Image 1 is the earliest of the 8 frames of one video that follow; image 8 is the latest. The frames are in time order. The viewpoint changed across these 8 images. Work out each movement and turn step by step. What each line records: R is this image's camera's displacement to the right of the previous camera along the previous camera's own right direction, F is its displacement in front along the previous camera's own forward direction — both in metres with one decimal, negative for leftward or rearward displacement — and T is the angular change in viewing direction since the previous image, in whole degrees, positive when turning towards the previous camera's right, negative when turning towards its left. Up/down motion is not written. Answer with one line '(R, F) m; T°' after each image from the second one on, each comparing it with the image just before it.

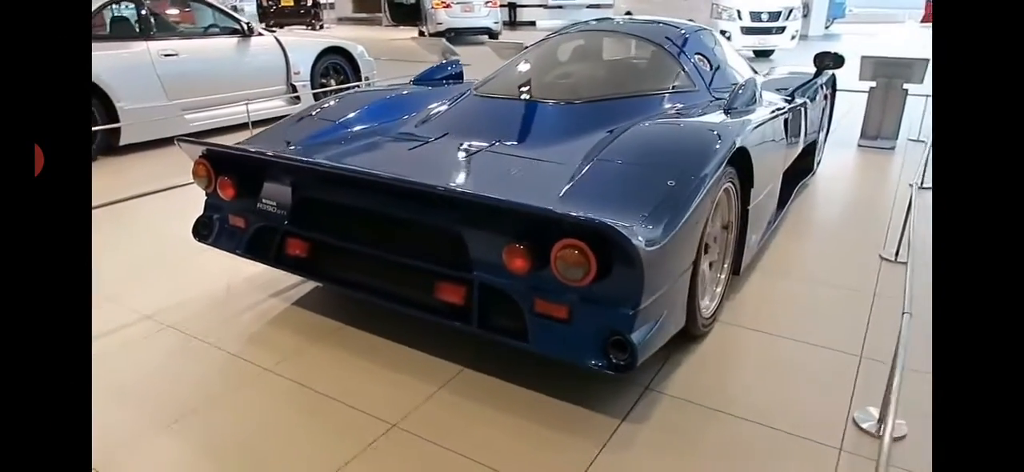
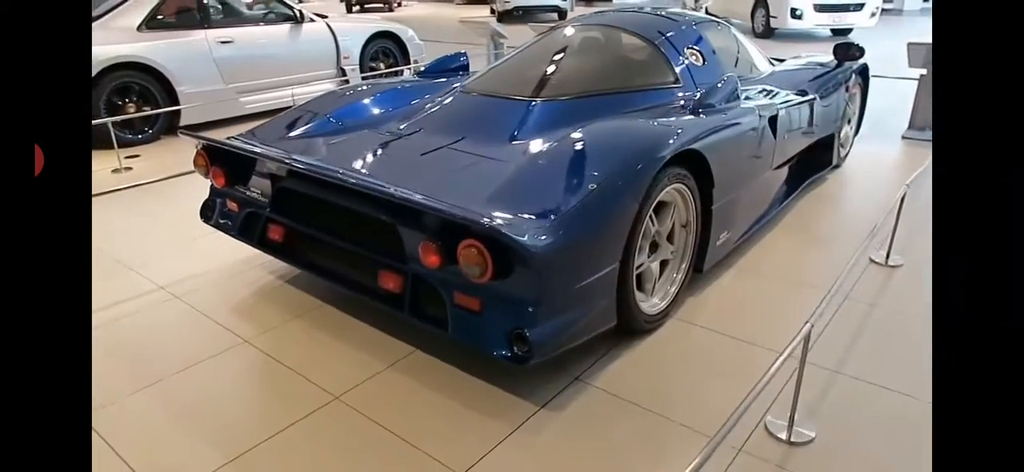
(+0.4, -0.1) m; -7°
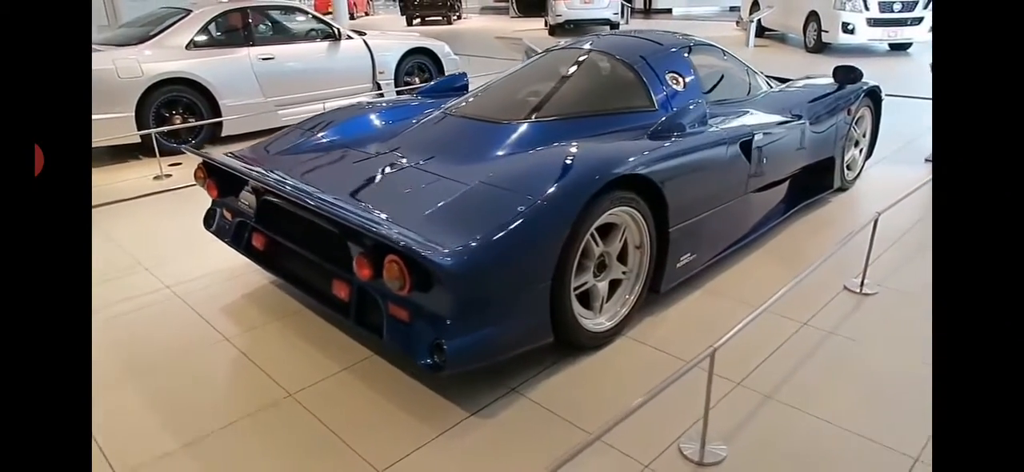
(+0.4, -0.1) m; -6°
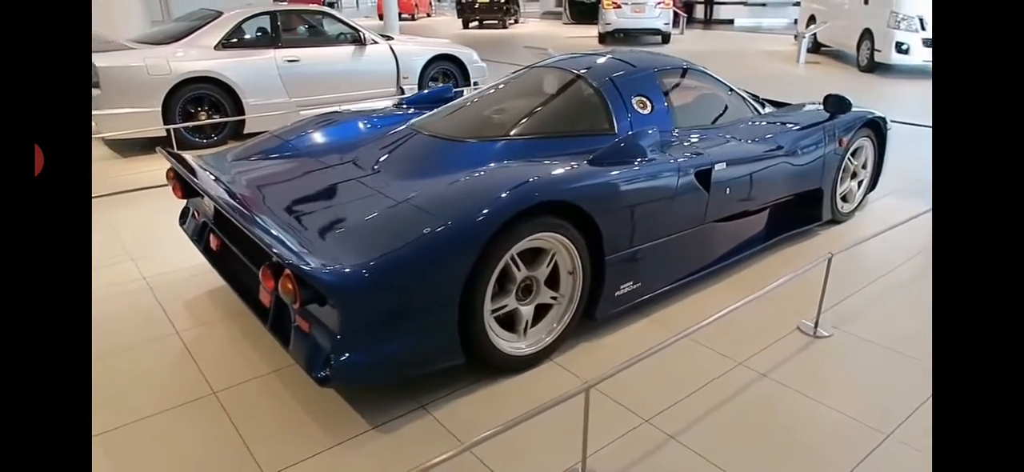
(+0.4, 0.0) m; -5°
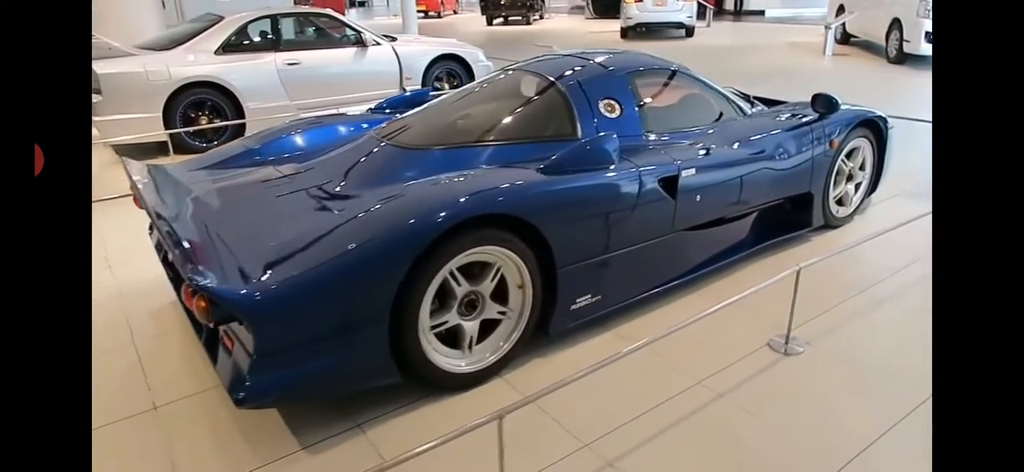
(+0.3, +0.1) m; -3°
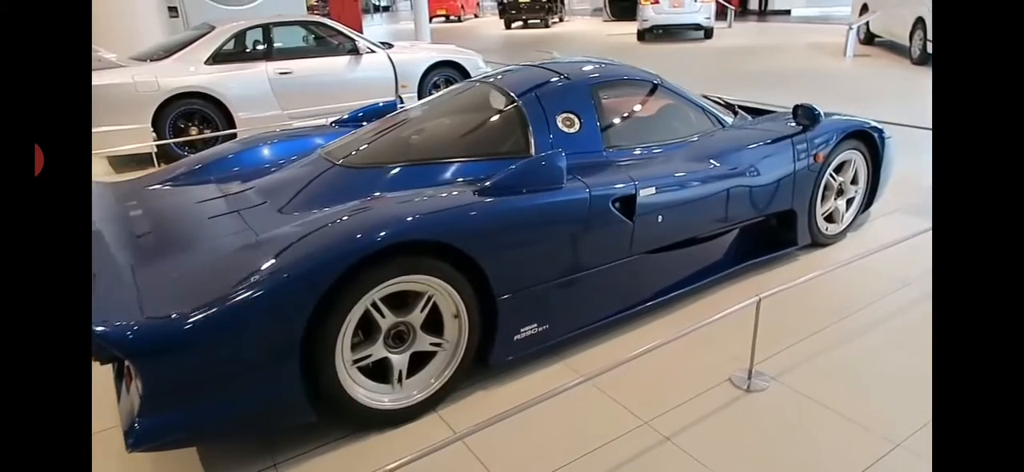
(+0.3, +0.1) m; -3°
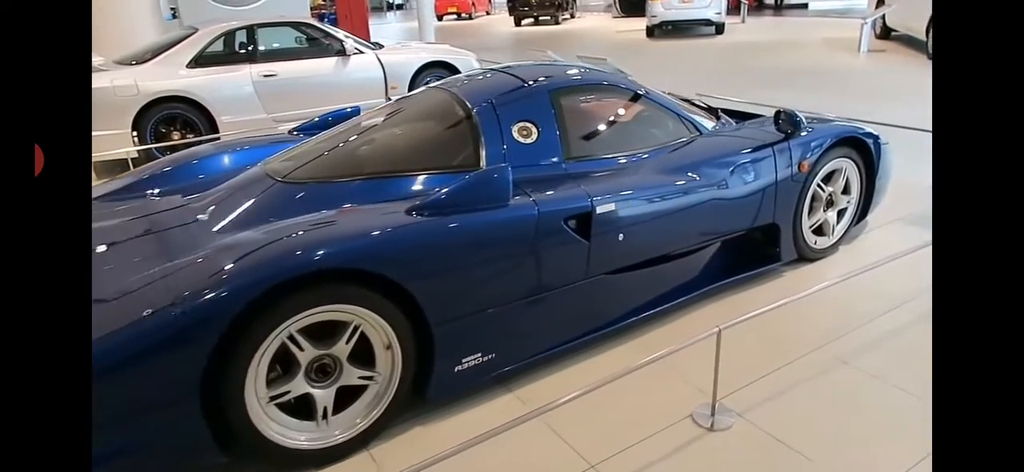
(+0.2, +0.2) m; -2°
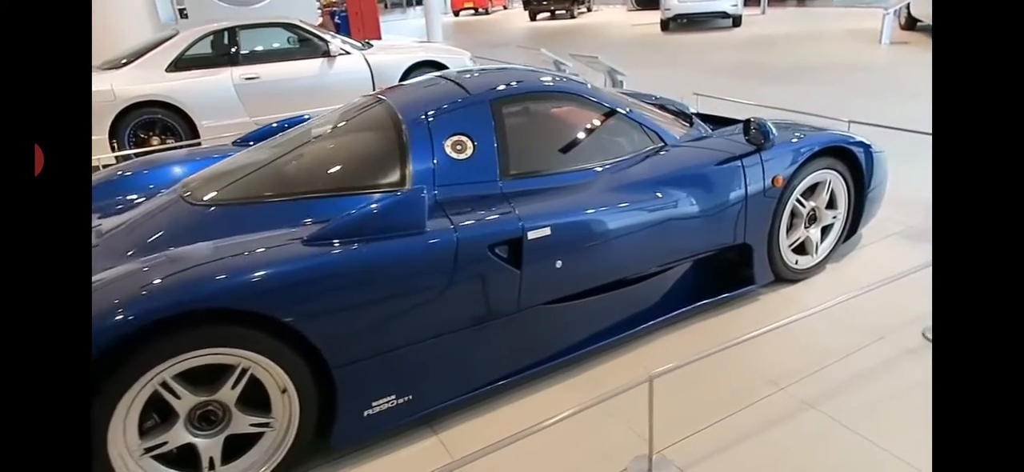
(+0.3, +0.2) m; -2°
